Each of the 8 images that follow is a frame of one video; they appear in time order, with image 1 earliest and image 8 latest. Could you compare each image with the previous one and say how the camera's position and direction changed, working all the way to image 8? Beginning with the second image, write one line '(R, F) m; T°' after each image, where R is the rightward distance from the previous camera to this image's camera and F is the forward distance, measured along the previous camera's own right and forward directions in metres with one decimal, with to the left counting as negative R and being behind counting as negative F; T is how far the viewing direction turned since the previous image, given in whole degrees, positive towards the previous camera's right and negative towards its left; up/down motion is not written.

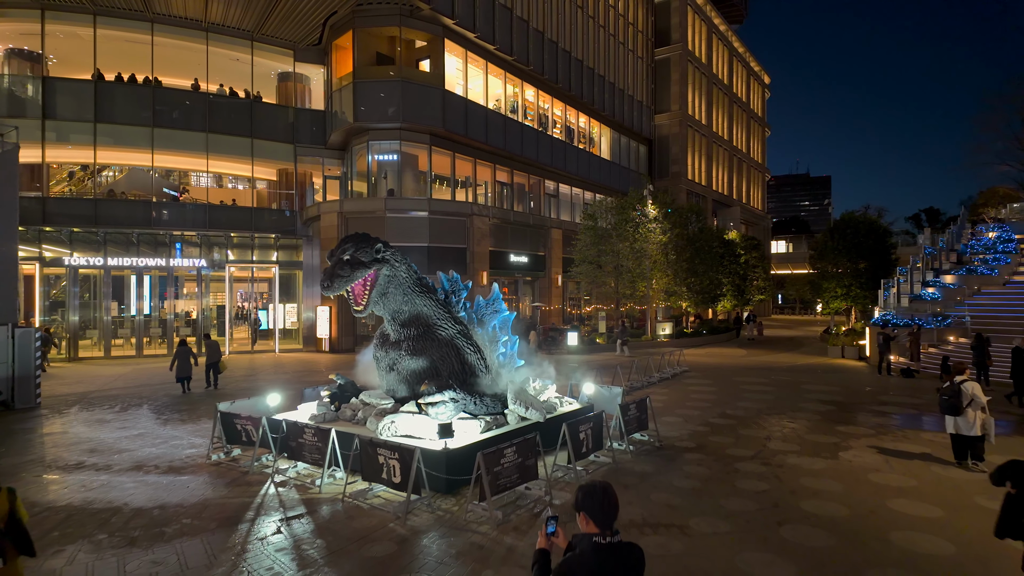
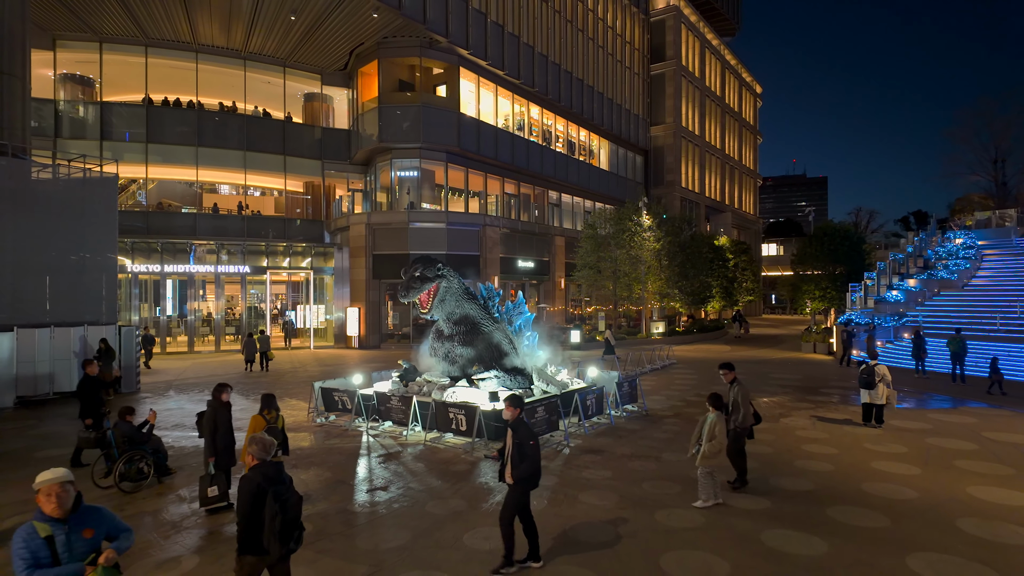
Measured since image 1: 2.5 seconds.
(-0.5, -2.8) m; 0°
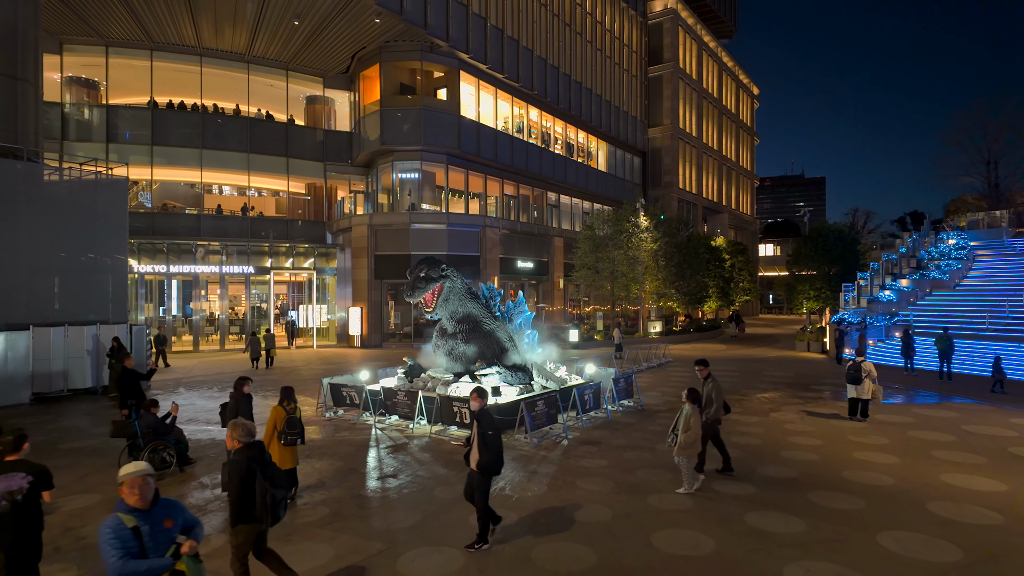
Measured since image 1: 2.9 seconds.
(0.0, -0.5) m; 0°
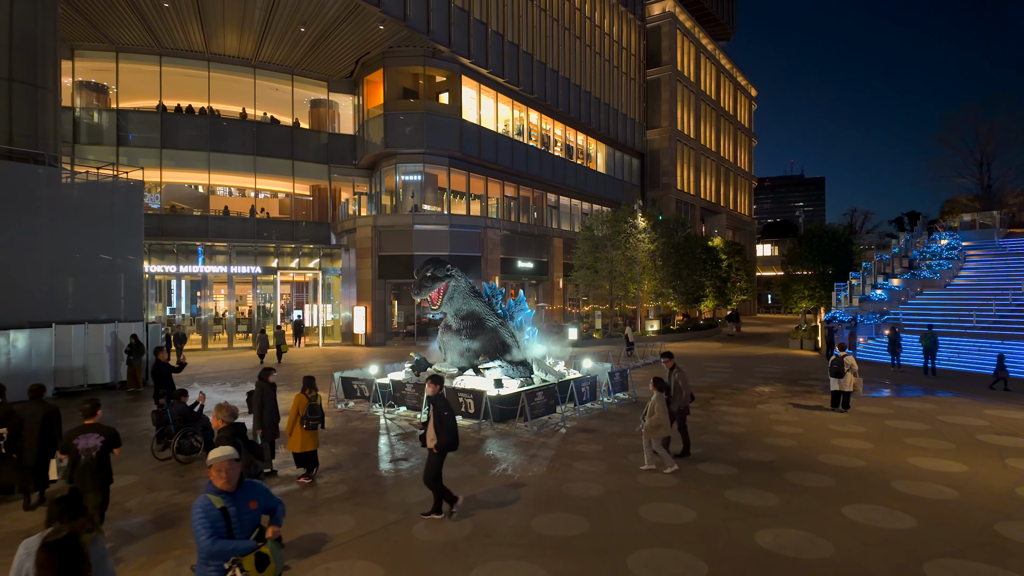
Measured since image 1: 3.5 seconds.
(0.0, -0.7) m; 0°
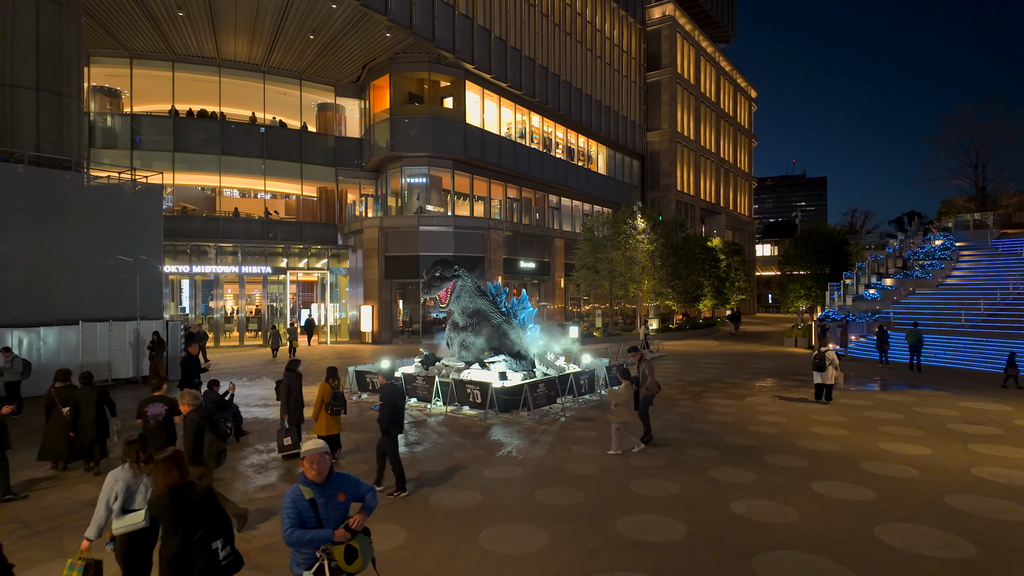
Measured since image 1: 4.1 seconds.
(0.0, -0.8) m; 0°
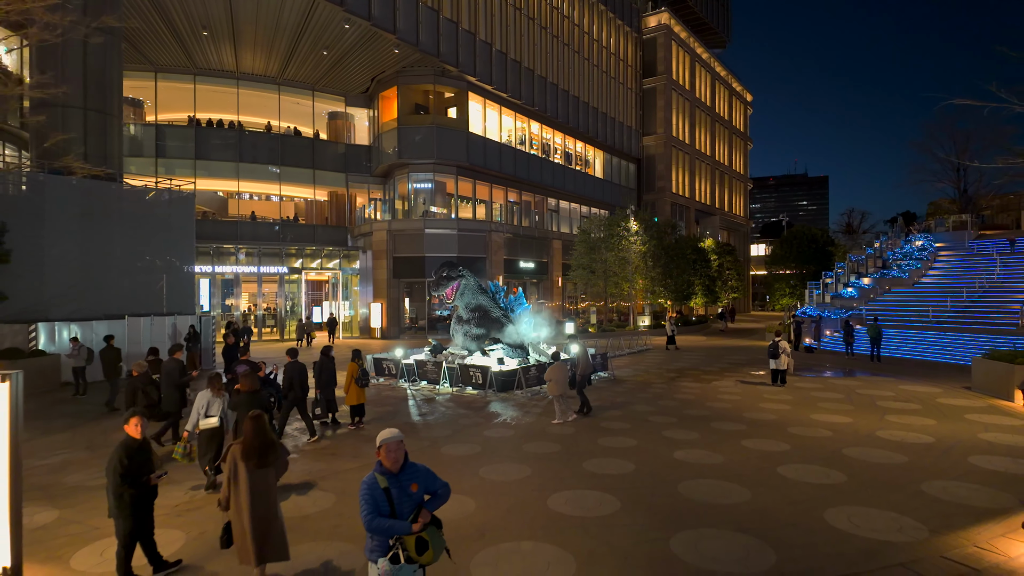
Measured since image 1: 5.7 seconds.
(+0.1, -1.9) m; 0°
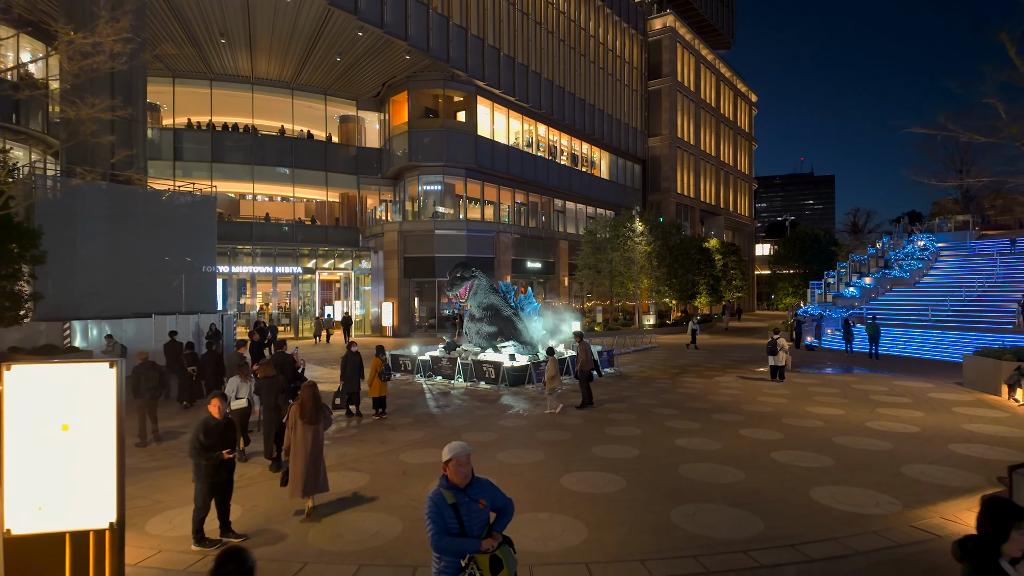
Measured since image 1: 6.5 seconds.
(-0.1, -0.7) m; -1°
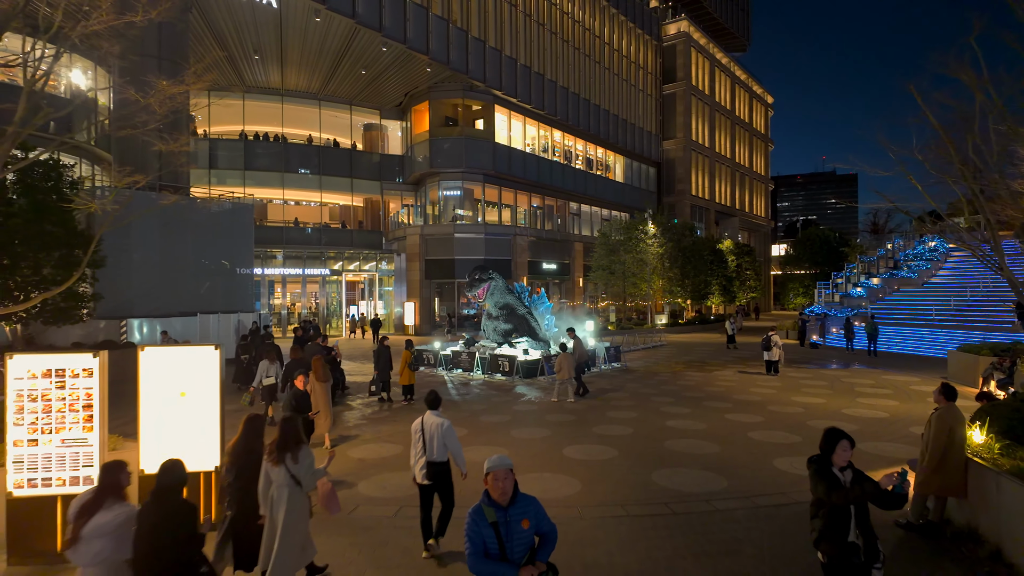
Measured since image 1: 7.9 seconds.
(+0.1, -1.4) m; -2°
